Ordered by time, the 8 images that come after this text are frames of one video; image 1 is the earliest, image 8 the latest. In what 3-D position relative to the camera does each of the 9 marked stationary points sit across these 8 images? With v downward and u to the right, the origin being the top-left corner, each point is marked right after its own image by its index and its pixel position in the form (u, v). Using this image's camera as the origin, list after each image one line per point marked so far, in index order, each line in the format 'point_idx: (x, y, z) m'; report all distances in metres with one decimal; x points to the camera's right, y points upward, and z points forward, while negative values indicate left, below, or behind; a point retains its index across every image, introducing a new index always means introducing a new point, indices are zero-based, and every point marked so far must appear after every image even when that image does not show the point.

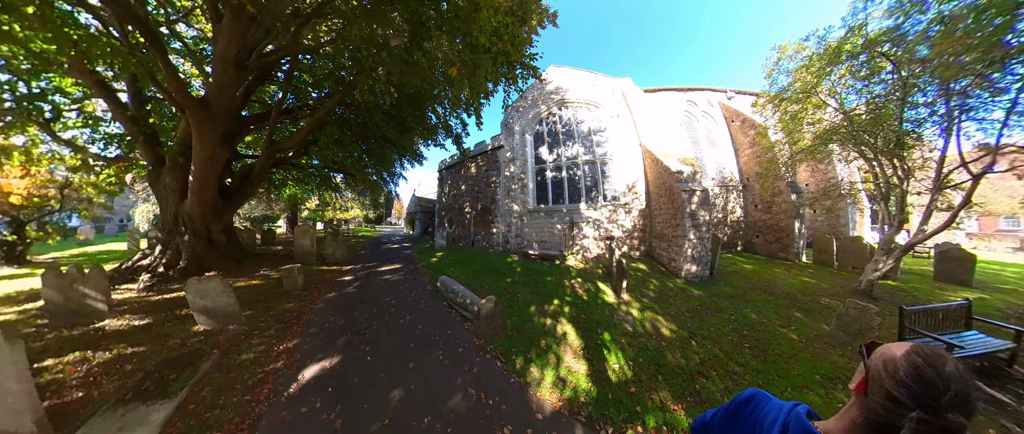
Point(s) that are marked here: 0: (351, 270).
0: (-4.7, -1.4, +8.9) m
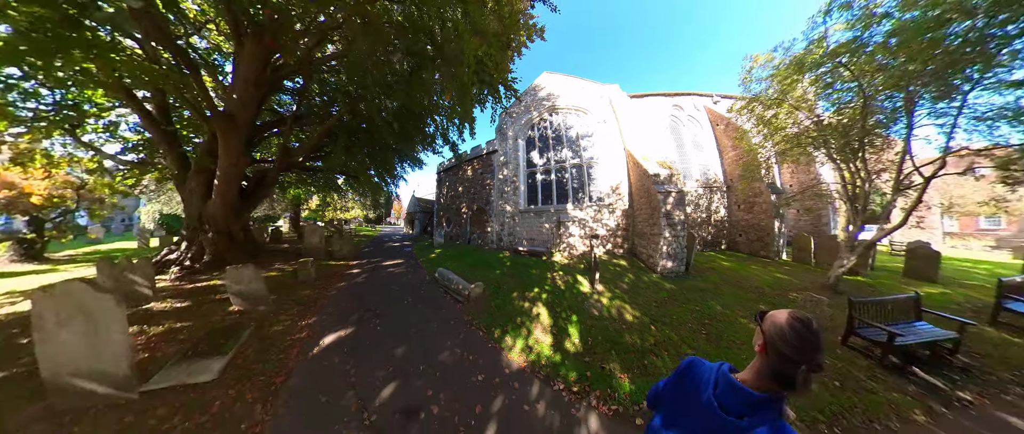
0: (-4.9, -1.4, +9.6) m
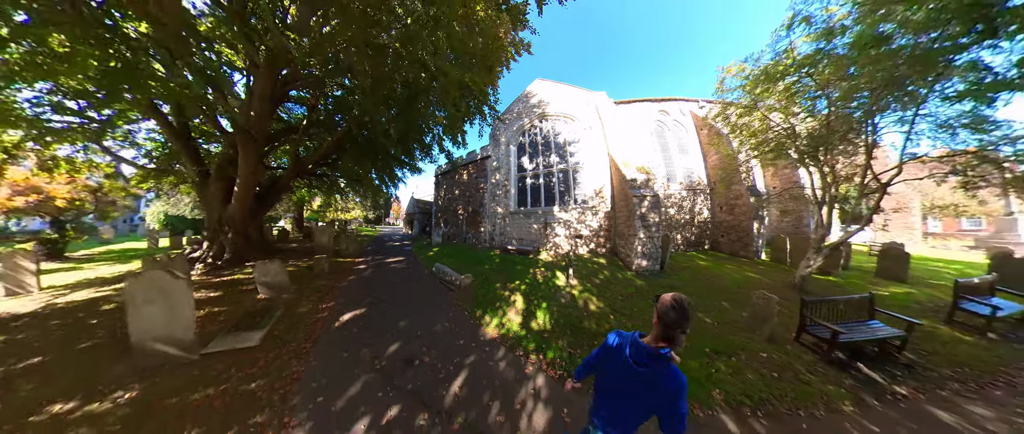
0: (-5.1, -1.4, +10.4) m
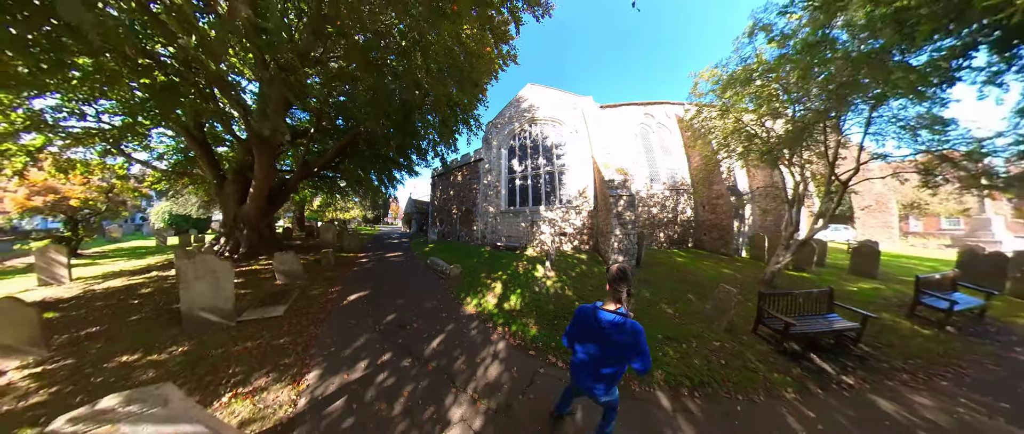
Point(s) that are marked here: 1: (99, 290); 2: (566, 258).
0: (-5.4, -1.4, +11.1) m
1: (-9.6, -1.7, +7.0) m
2: (+1.4, -1.1, +8.4) m
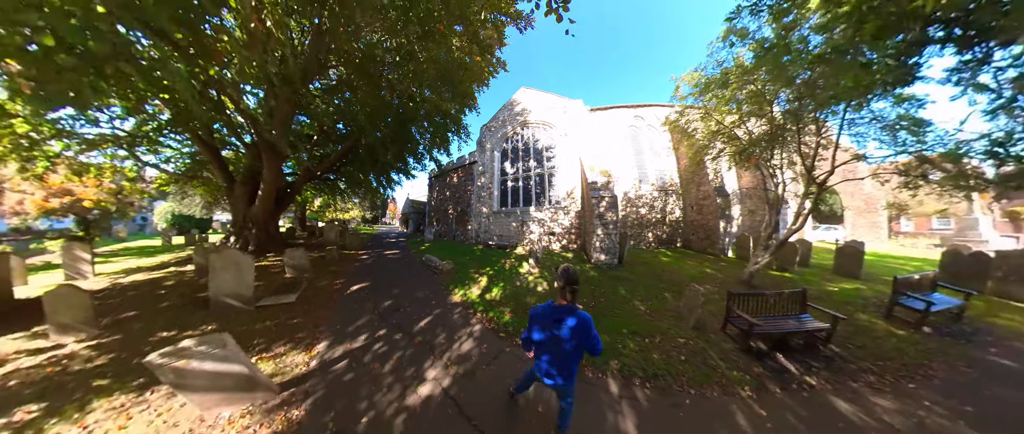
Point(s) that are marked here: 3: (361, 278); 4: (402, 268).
0: (-5.6, -1.4, +11.7) m
1: (-10.0, -1.7, +7.8) m
2: (+1.1, -1.1, +8.8) m
3: (-4.5, -1.7, +9.0) m
4: (-3.5, -1.6, +9.6) m
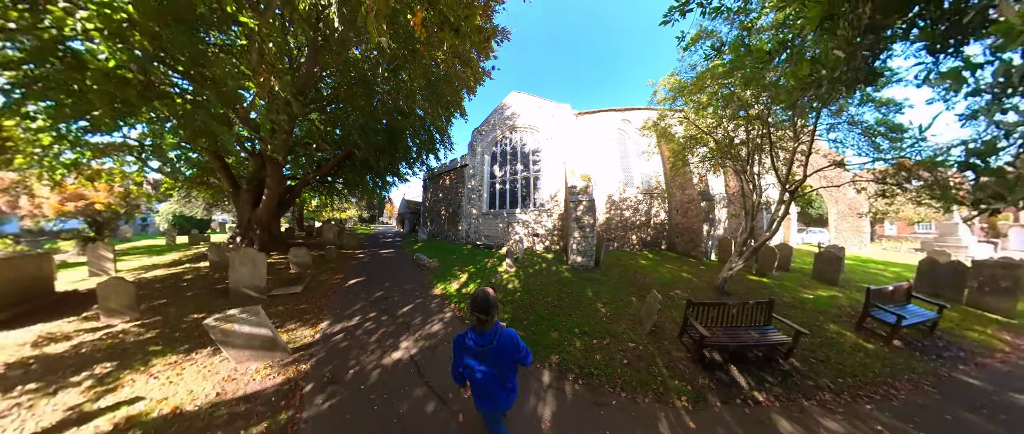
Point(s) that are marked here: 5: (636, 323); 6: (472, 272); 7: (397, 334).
0: (-5.9, -1.4, +12.3) m
1: (-10.5, -1.7, +8.6) m
2: (+0.6, -1.2, +9.1) m
3: (-5.0, -1.8, +9.6) m
4: (-4.0, -1.7, +10.1) m
5: (+2.4, -2.0, +5.8) m
6: (-1.1, -1.5, +8.1) m
7: (-2.3, -2.1, +5.8) m
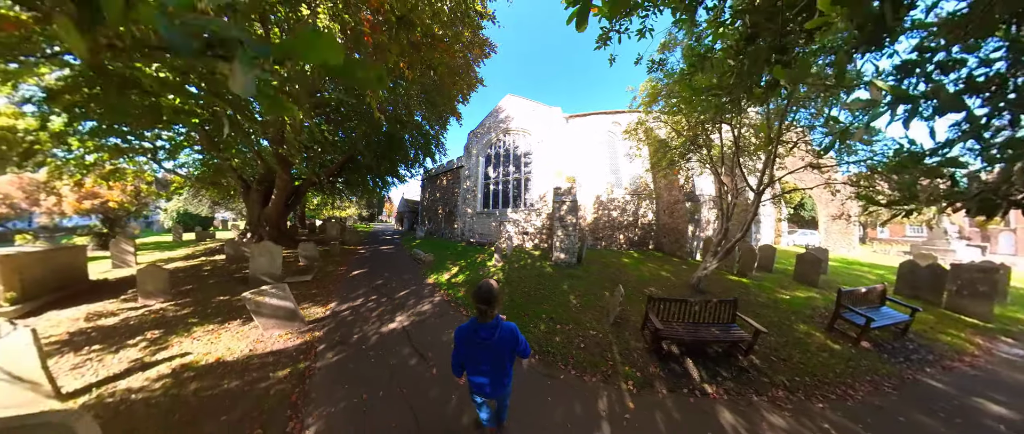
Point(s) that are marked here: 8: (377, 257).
0: (-6.1, -1.3, +13.1) m
1: (-10.9, -1.6, +9.6) m
2: (+0.3, -1.2, +9.5) m
3: (-5.3, -1.7, +10.3) m
4: (-4.2, -1.6, +10.8) m
5: (+1.9, -2.0, +6.2) m
6: (-1.5, -1.5, +8.6) m
7: (-2.8, -2.1, +6.4) m
8: (-5.1, -1.5, +11.3) m
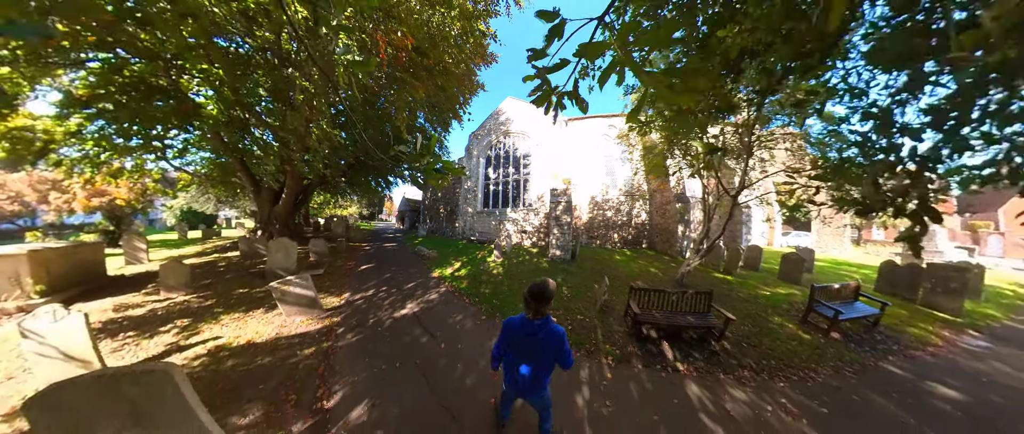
0: (-6.0, -1.3, +13.8) m
1: (-10.9, -1.5, +10.4) m
2: (+0.2, -1.1, +10.1) m
3: (-5.3, -1.6, +11.0) m
4: (-4.3, -1.5, +11.4) m
5: (+1.8, -2.0, +6.7) m
6: (-1.5, -1.4, +9.2) m
7: (-2.9, -2.0, +7.0) m
8: (-5.2, -1.5, +12.0) m
